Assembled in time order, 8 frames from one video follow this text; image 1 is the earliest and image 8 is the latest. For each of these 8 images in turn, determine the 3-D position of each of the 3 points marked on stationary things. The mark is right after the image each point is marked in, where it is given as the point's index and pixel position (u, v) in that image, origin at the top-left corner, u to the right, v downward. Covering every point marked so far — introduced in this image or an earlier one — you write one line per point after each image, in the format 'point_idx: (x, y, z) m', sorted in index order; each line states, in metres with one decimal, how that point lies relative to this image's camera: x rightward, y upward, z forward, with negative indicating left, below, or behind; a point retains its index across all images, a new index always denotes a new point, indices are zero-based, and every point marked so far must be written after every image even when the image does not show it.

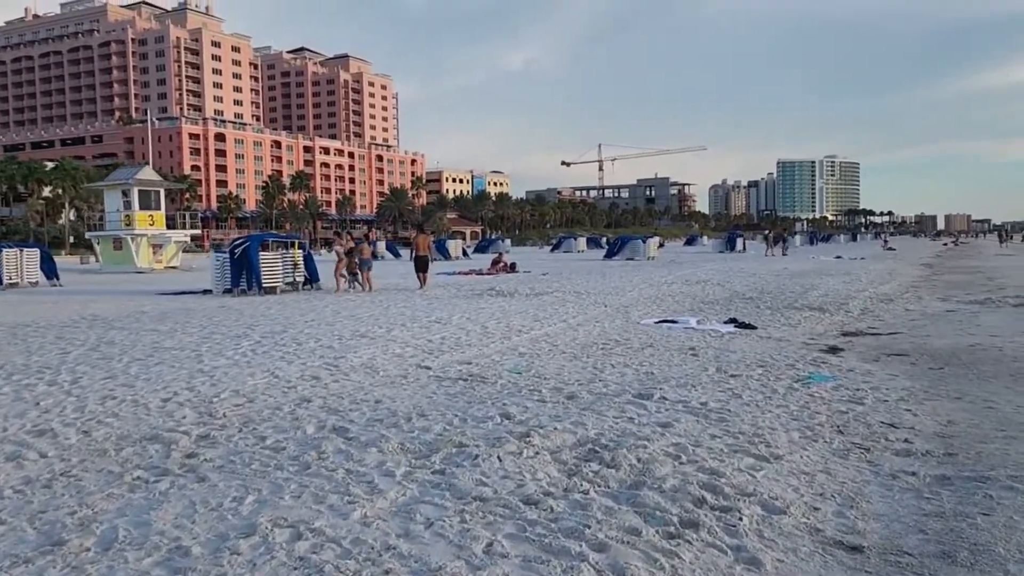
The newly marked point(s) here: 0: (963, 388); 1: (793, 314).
0: (+4.5, -1.0, +8.3) m
1: (+5.1, -0.5, +15.1) m
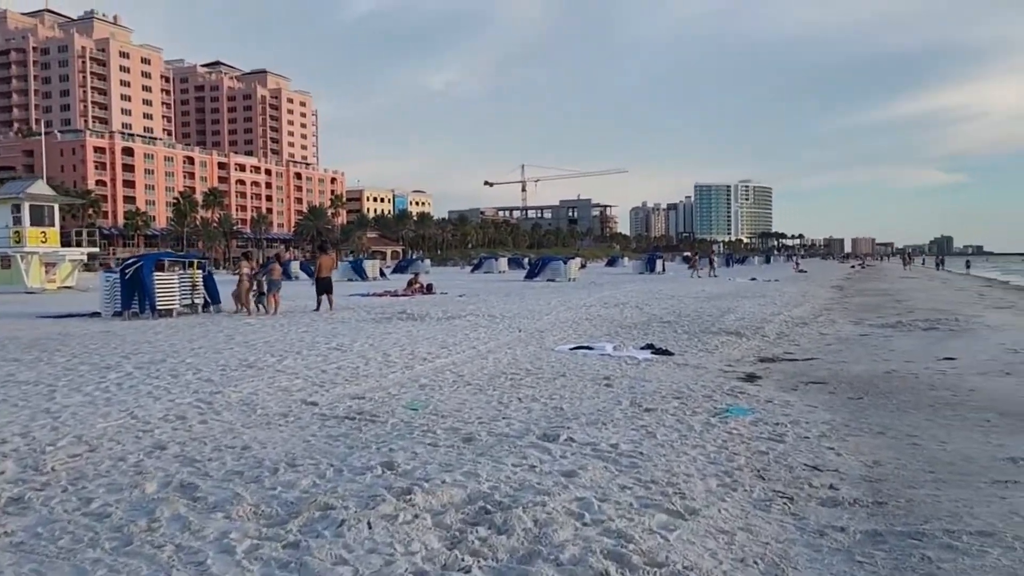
0: (+3.5, -1.3, +7.9) m
1: (+3.5, -0.9, +14.7) m
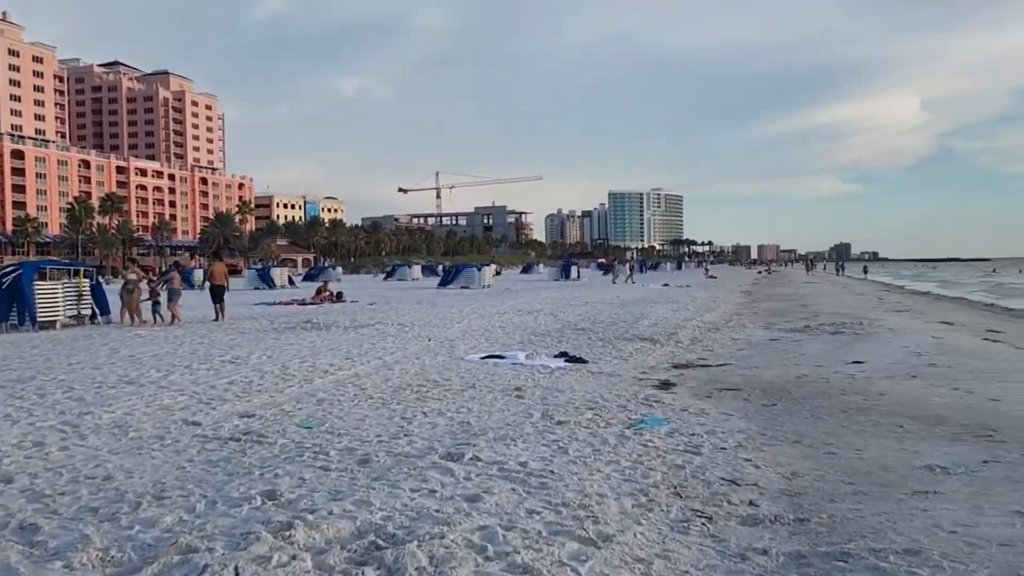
0: (+2.7, -1.3, +7.7) m
1: (+1.9, -1.0, +14.5) m
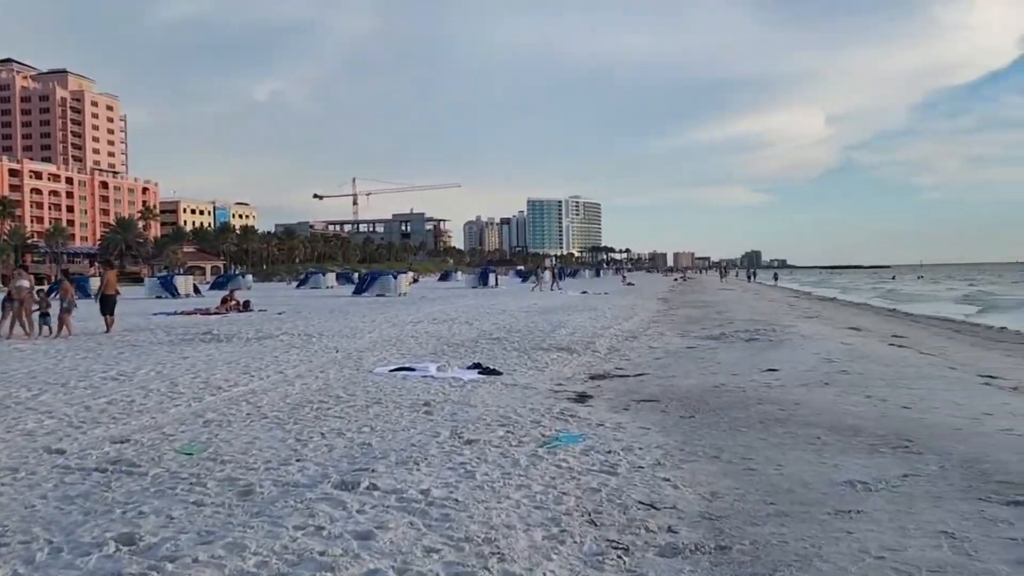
0: (+1.8, -1.4, +7.4) m
1: (+0.5, -1.2, +14.1) m
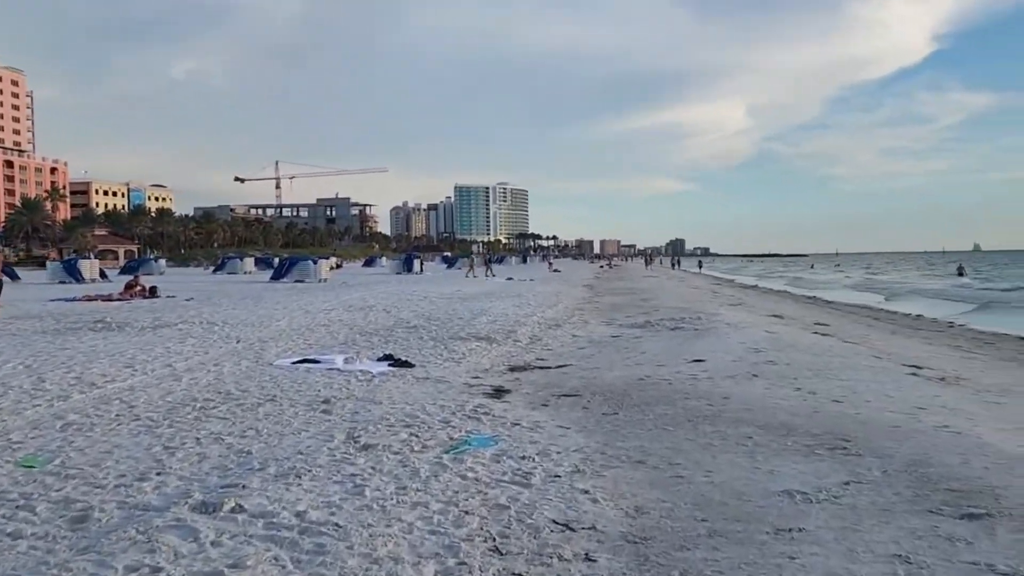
0: (+1.1, -1.3, +6.7) m
1: (-0.9, -0.9, +13.3) m
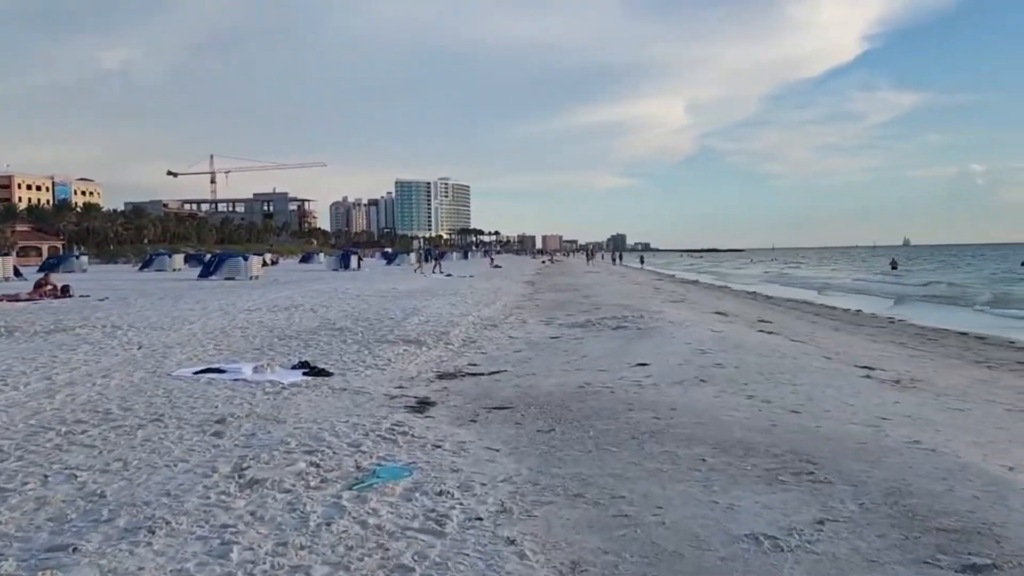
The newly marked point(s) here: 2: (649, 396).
0: (+0.5, -1.3, +5.8) m
1: (-1.9, -0.9, +12.2) m
2: (+1.5, -1.1, +8.8) m
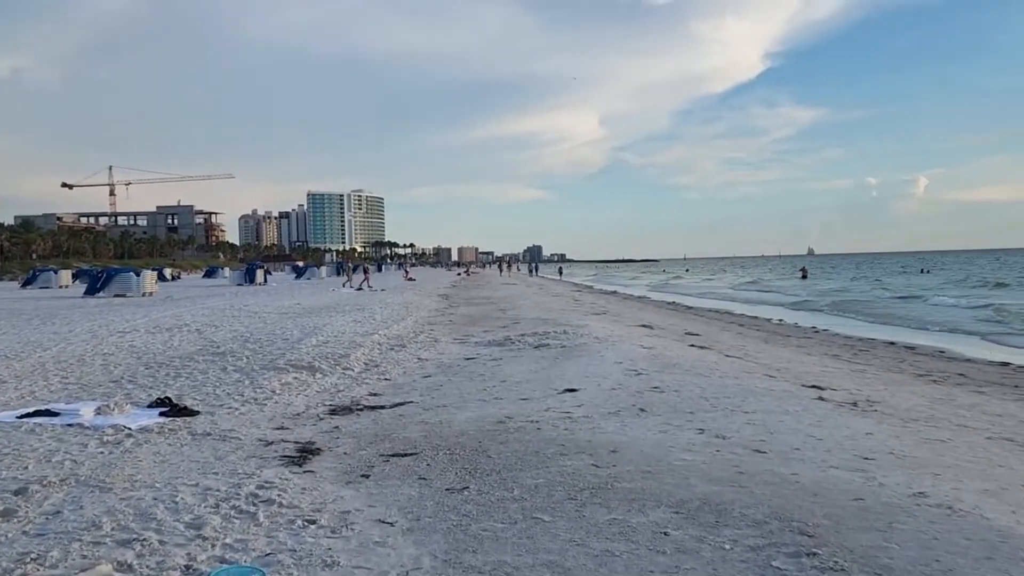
0: (0.0, -1.4, +4.3) m
1: (-3.1, -1.2, +10.4) m
2: (+0.6, -1.3, +7.3) m
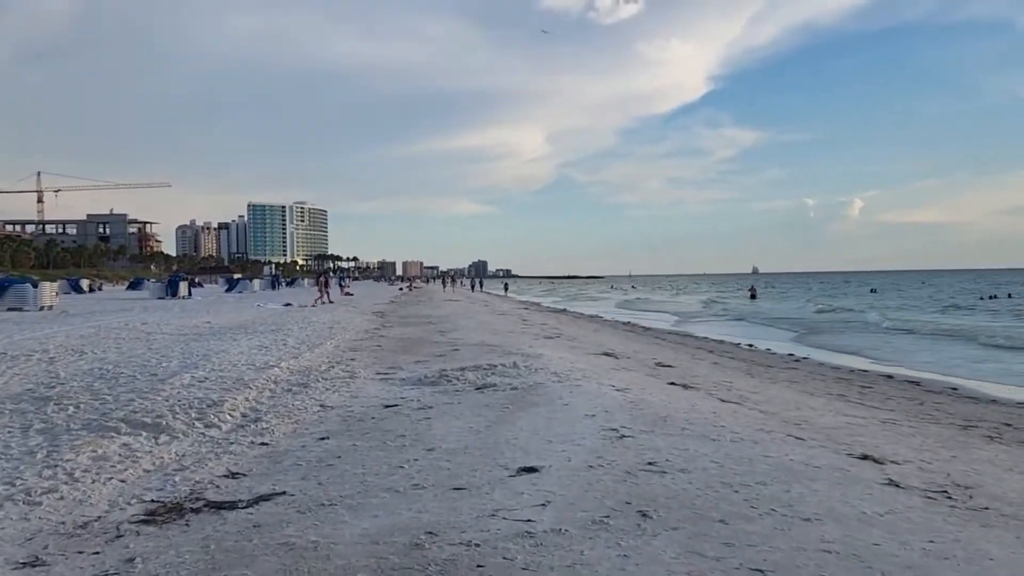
0: (-0.2, -1.5, +1.1) m
1: (-3.7, -1.4, +7.0) m
2: (+0.2, -1.5, +4.2) m
